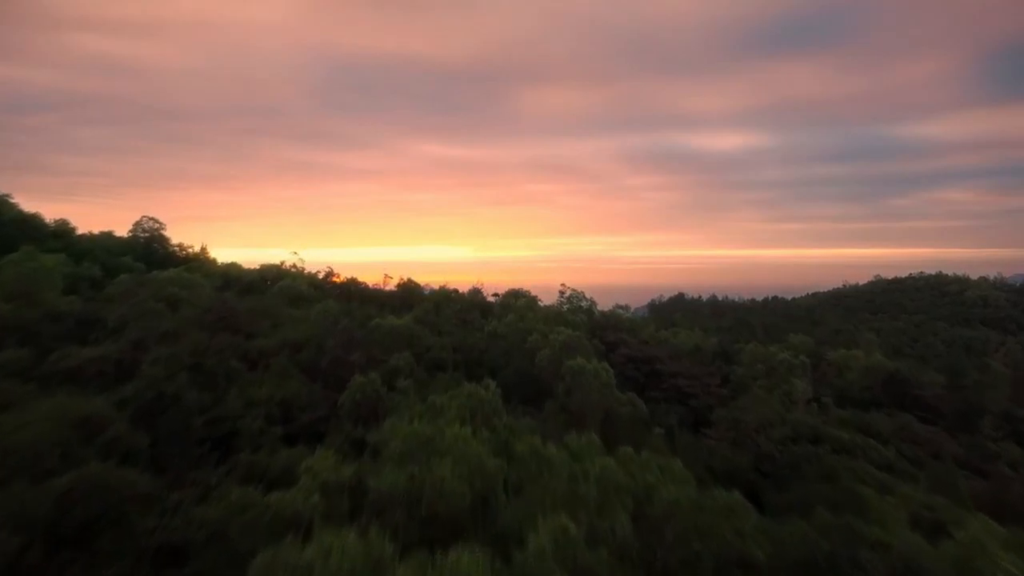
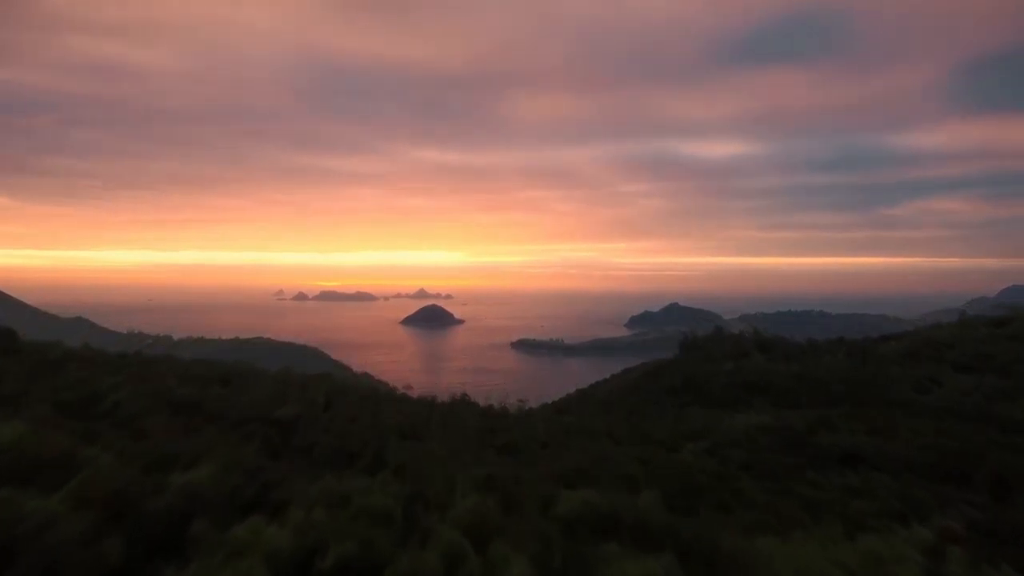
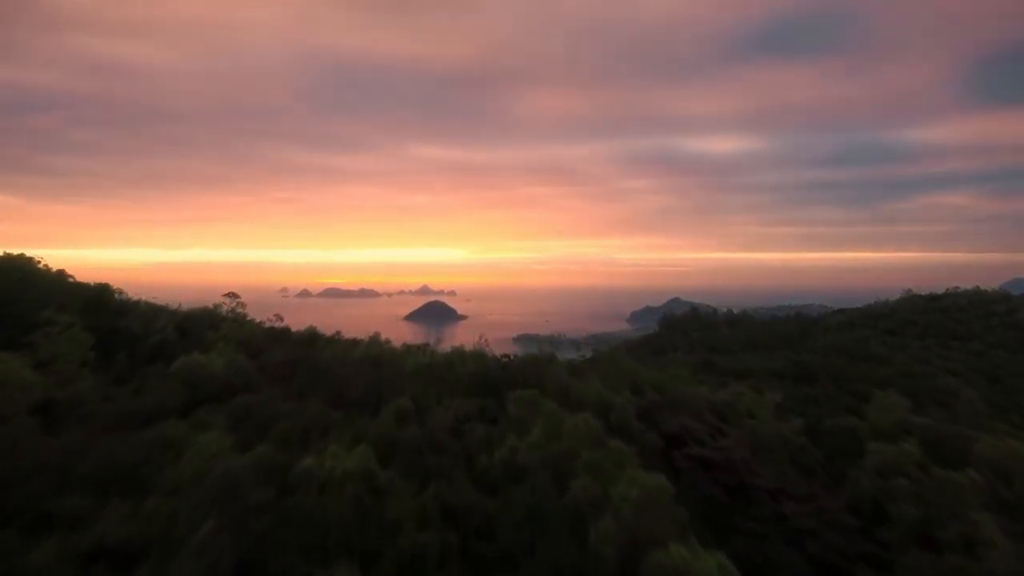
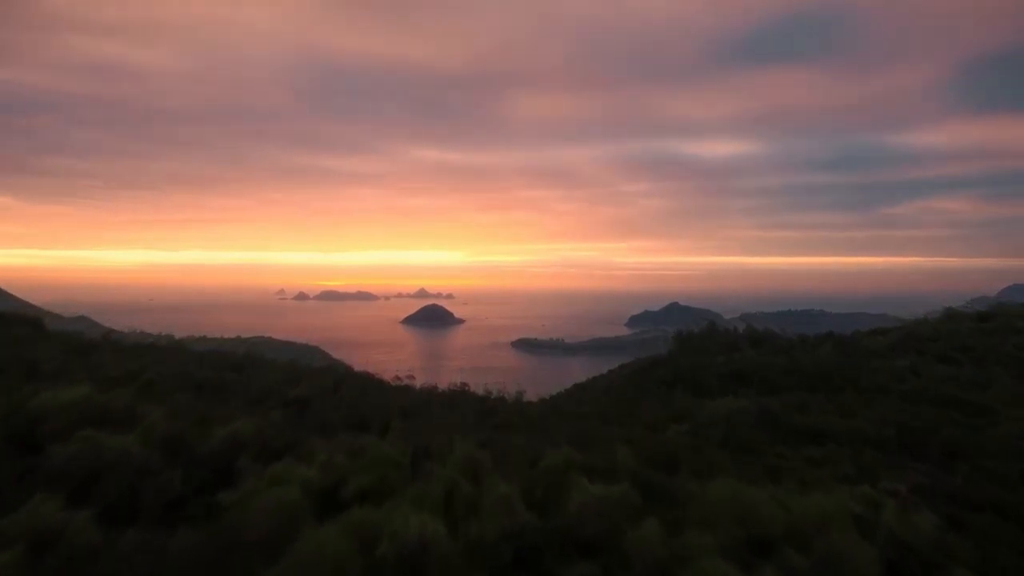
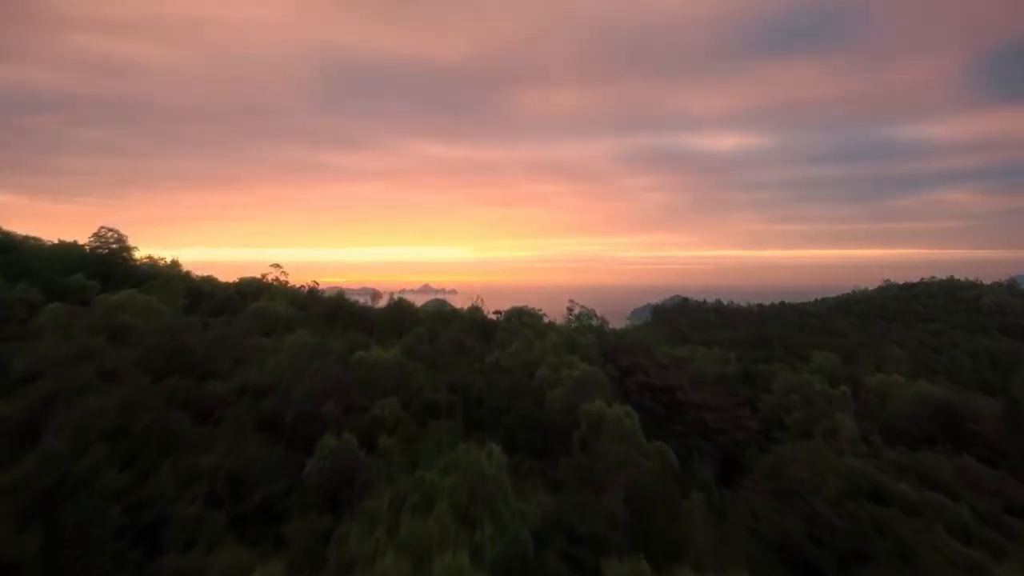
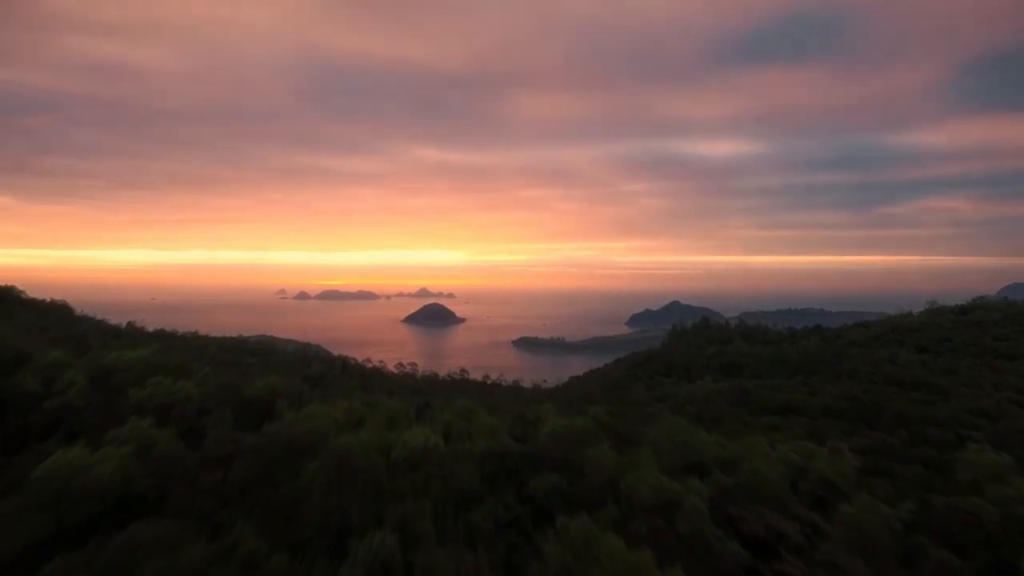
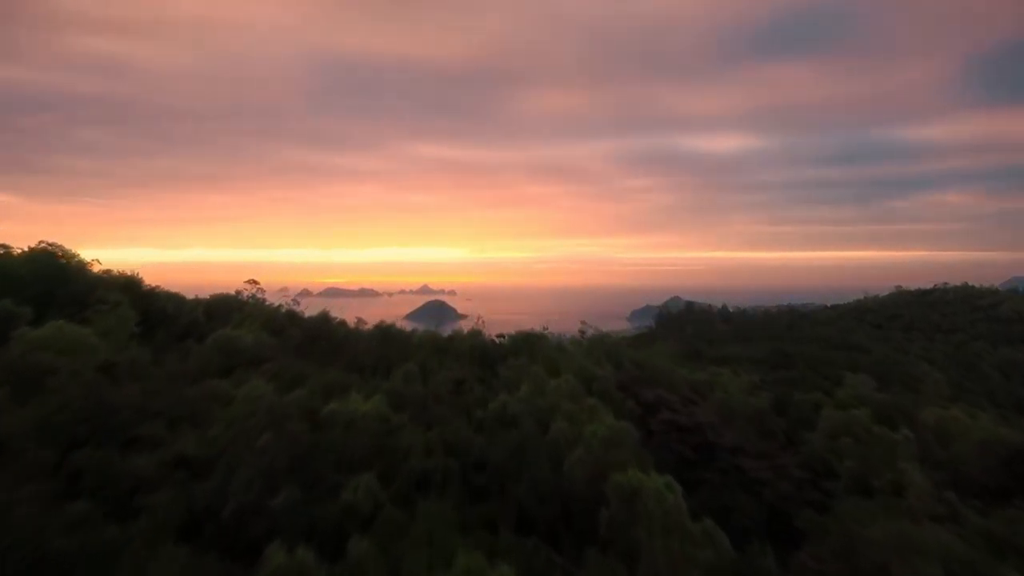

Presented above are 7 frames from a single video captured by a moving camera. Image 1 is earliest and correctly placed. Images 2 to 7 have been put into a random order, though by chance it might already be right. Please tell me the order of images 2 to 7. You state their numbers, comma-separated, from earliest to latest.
5, 7, 3, 6, 4, 2
